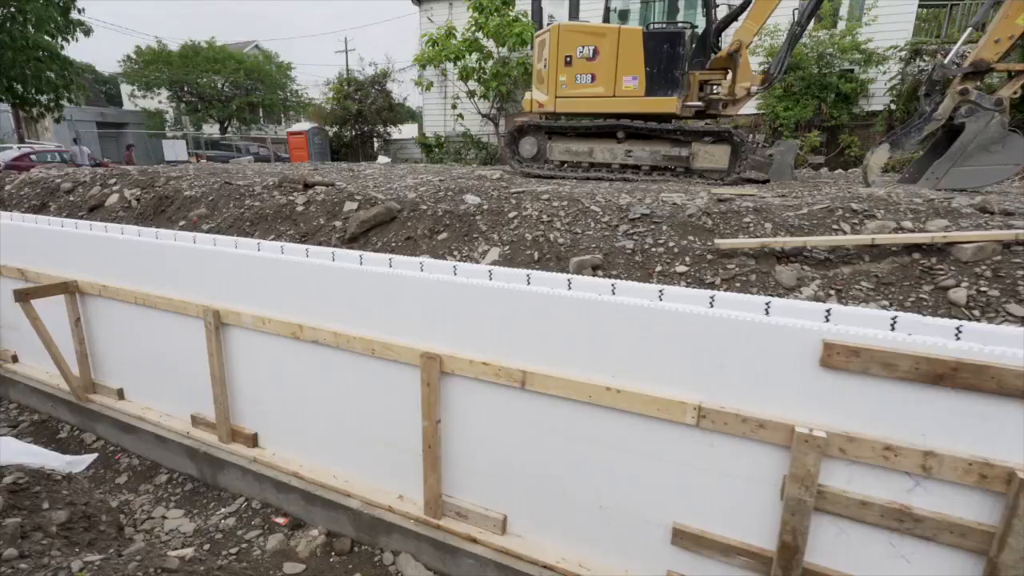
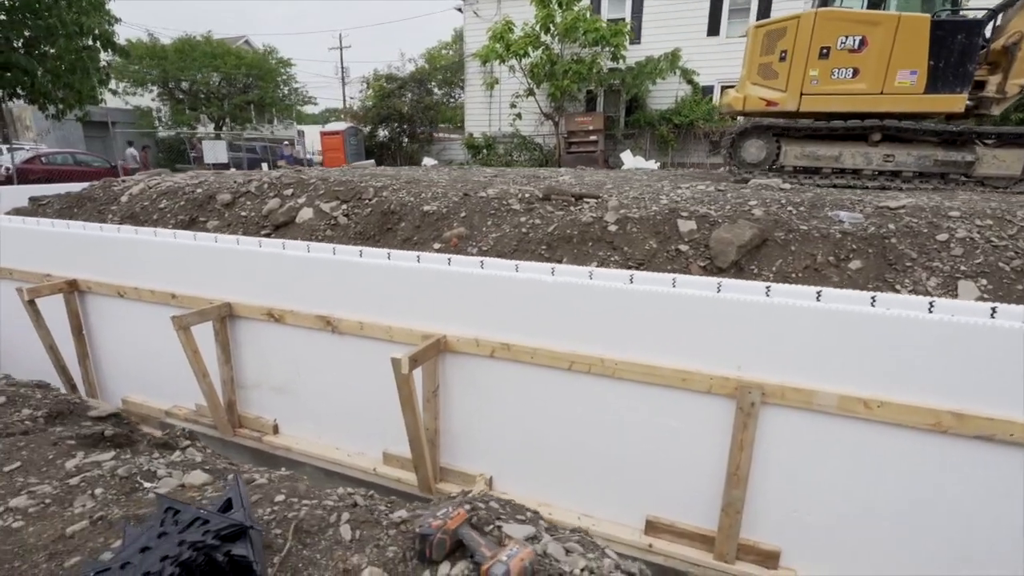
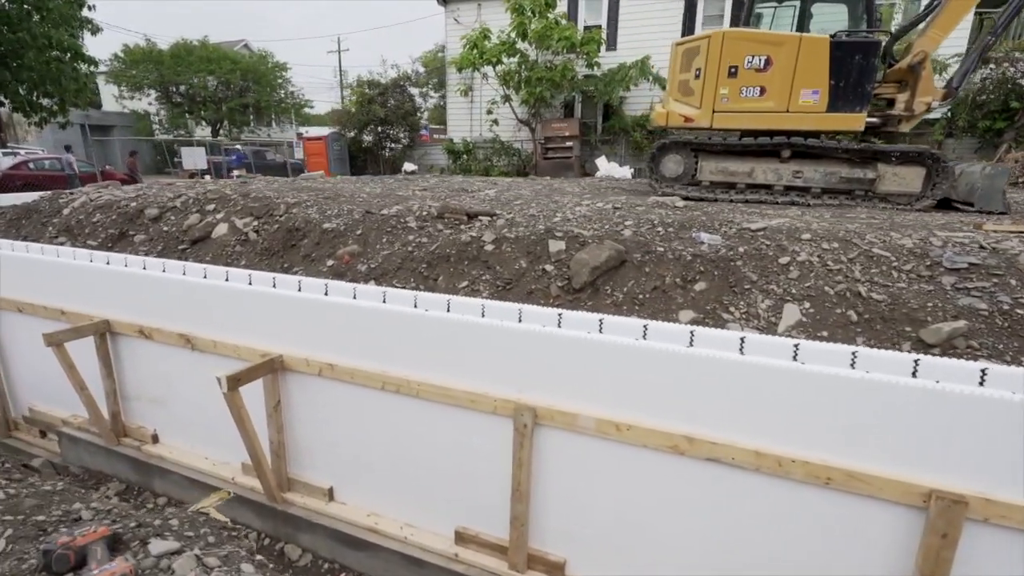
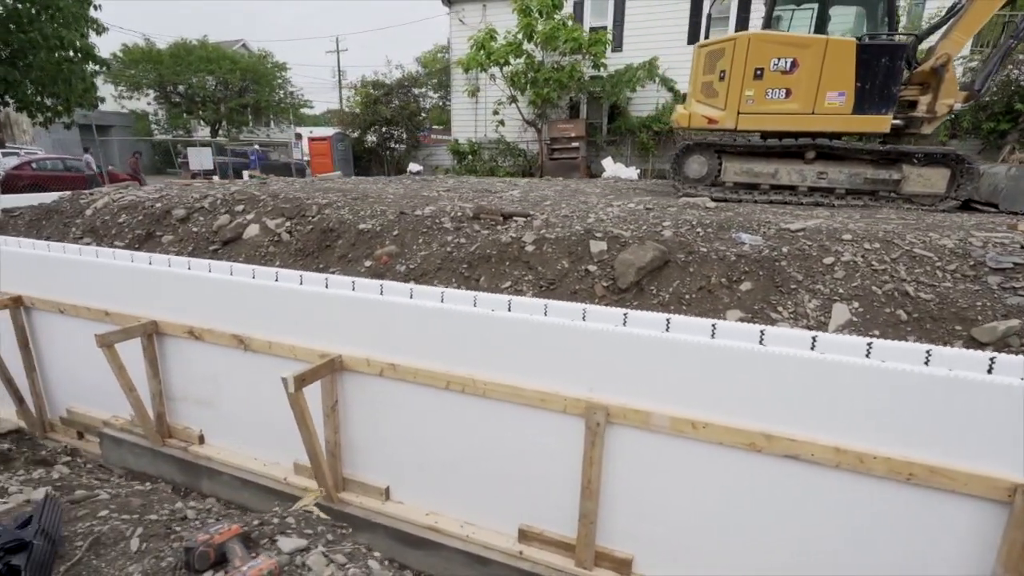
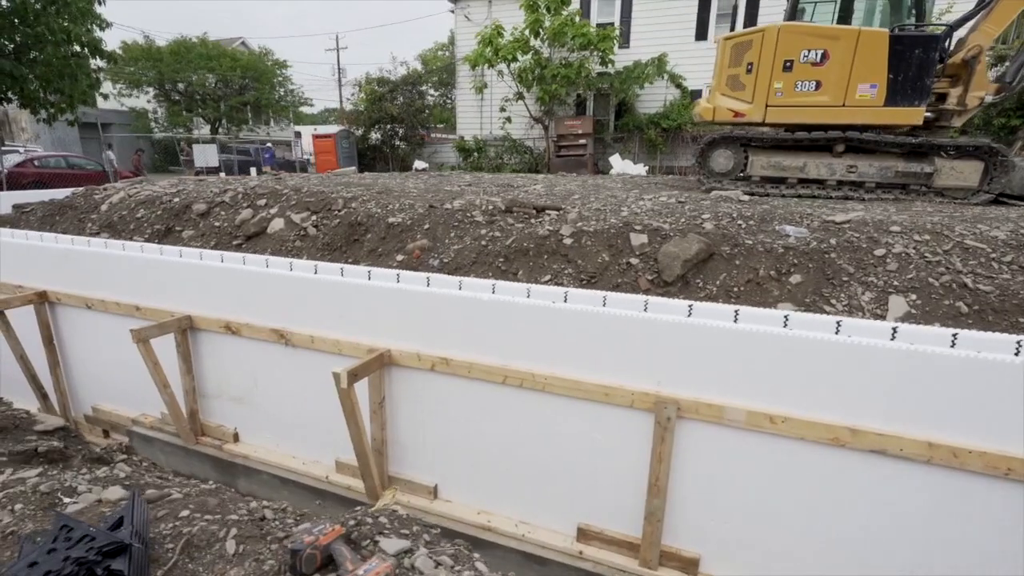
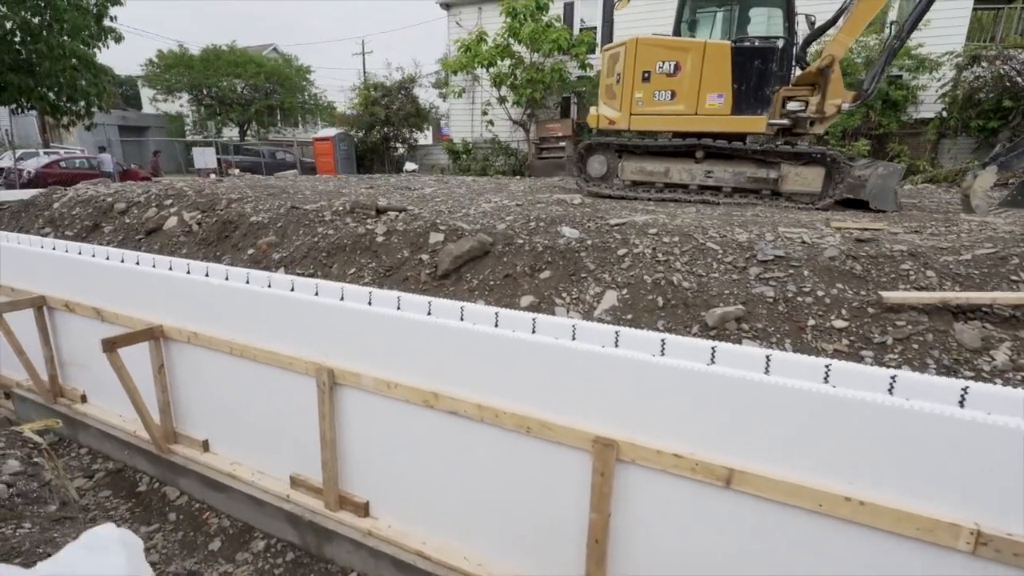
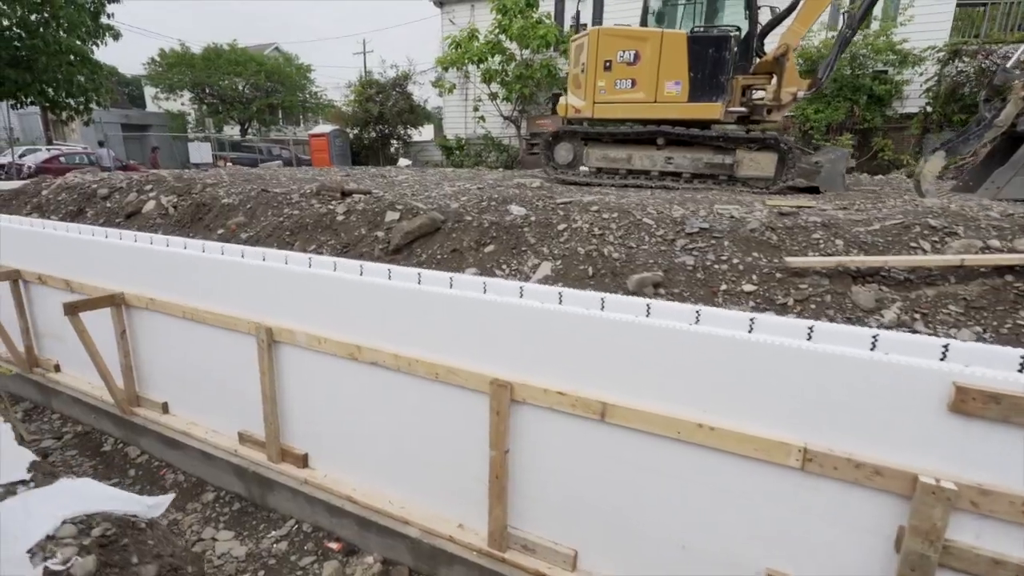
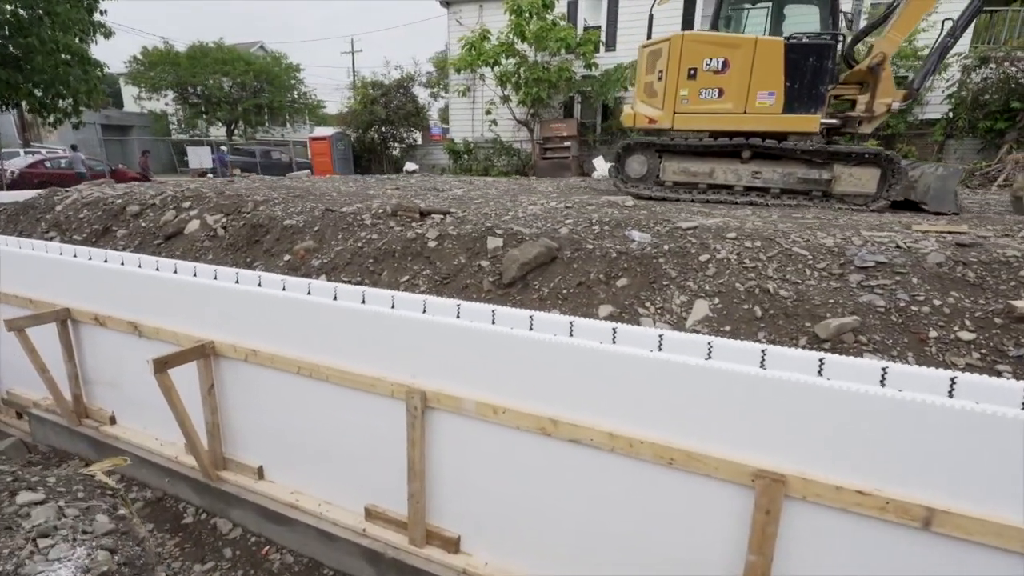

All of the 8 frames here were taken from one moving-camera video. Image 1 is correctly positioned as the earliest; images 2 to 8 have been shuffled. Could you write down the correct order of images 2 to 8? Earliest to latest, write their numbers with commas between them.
7, 6, 8, 3, 4, 5, 2
